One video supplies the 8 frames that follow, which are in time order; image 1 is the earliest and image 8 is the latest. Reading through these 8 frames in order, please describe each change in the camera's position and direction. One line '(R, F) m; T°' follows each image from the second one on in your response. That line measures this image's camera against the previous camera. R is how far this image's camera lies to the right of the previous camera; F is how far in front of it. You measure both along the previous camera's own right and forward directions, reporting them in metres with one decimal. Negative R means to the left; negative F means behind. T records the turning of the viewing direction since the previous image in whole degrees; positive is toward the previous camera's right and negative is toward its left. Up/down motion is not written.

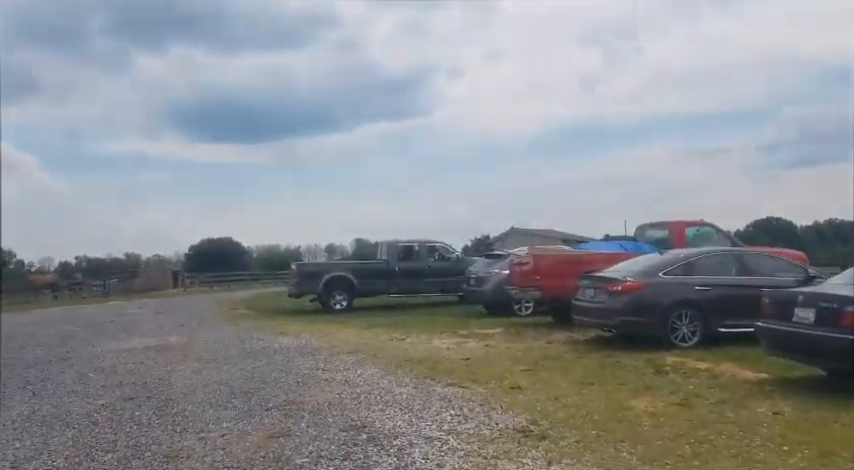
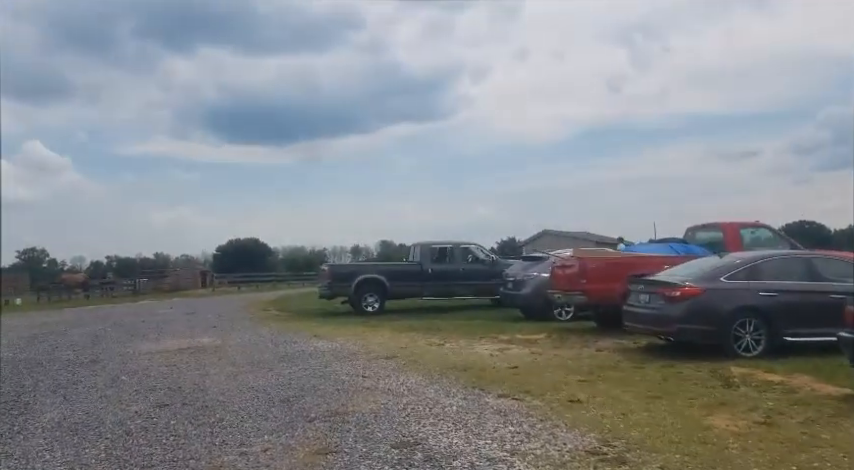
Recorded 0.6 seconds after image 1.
(-0.3, +0.4) m; -2°
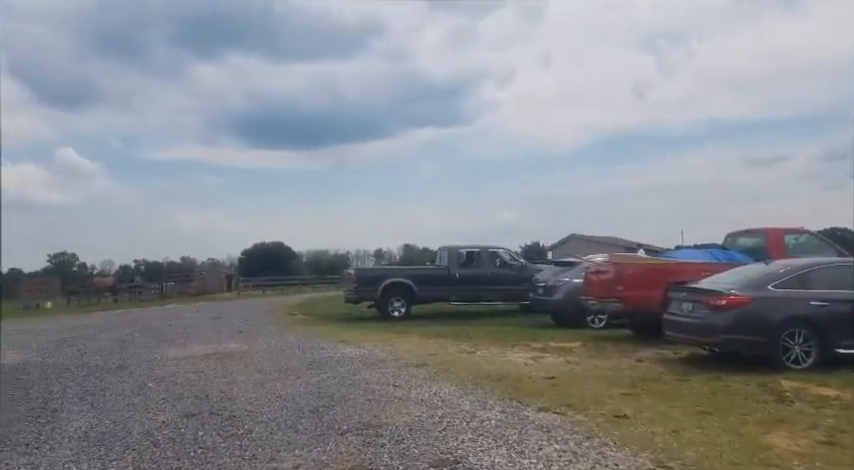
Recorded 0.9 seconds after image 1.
(-0.1, +0.3) m; -2°
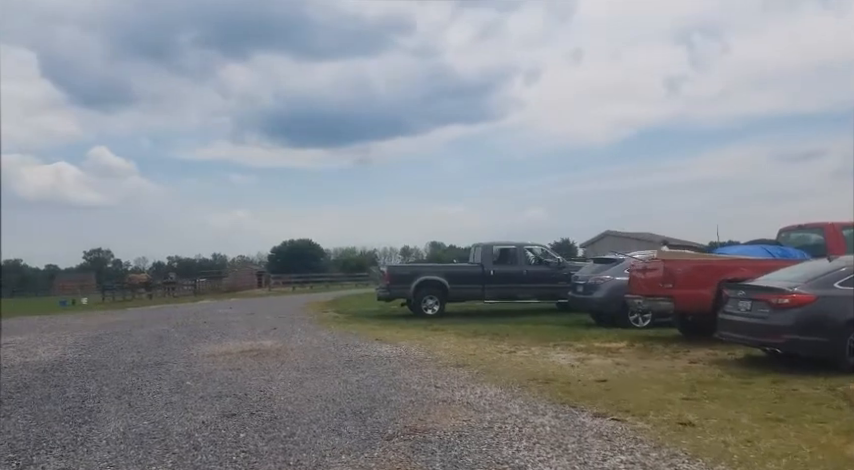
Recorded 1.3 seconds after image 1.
(-0.2, +0.3) m; -3°
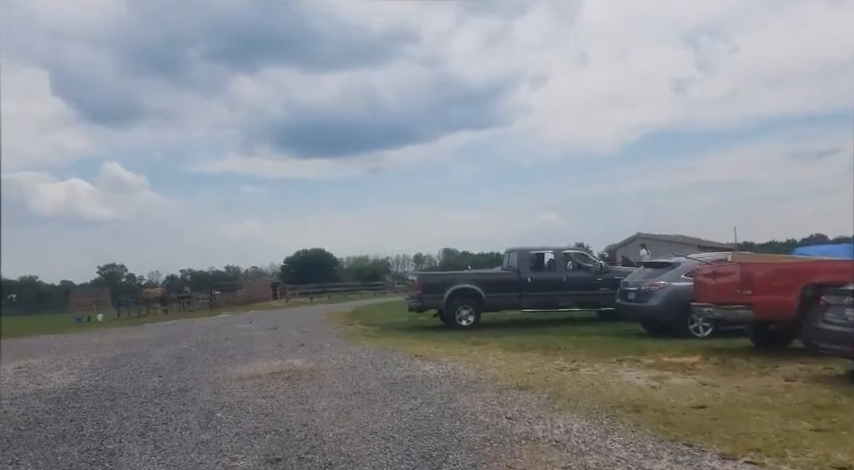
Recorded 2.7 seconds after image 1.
(-0.5, +0.9) m; -1°
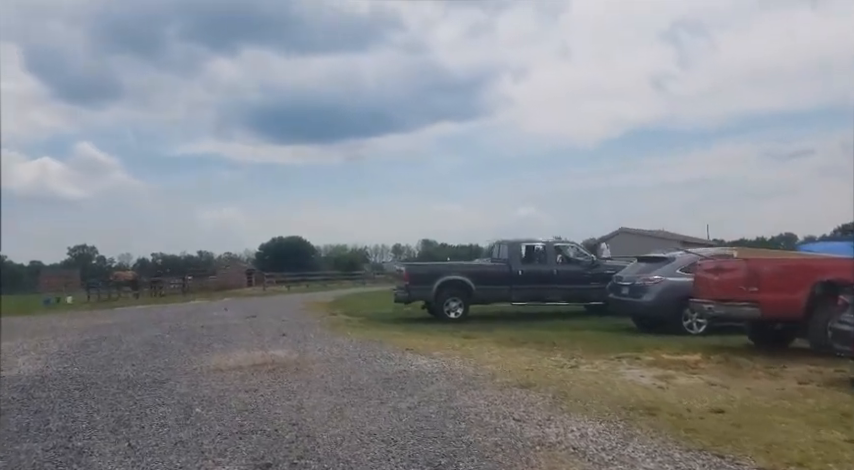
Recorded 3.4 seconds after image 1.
(-0.3, +0.5) m; +2°
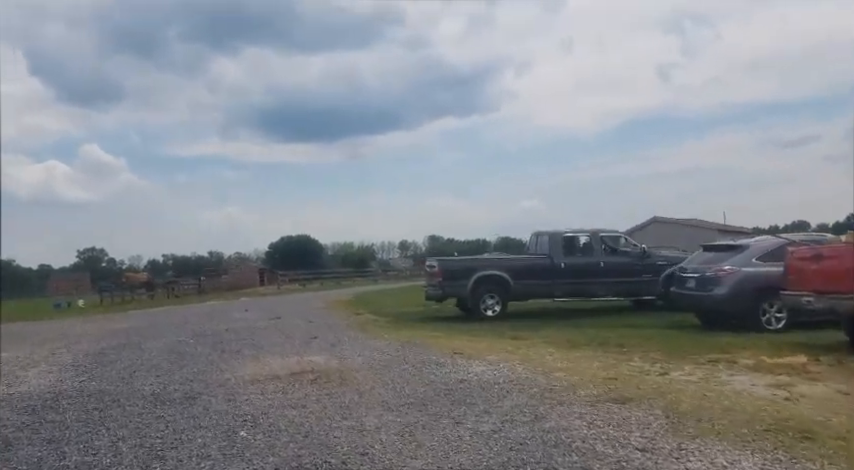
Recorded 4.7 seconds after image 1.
(-0.7, +1.0) m; -1°
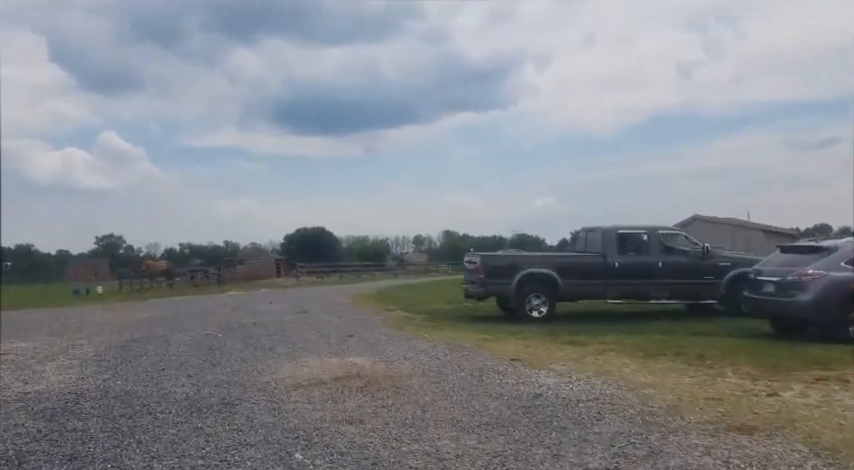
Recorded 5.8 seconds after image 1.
(-0.6, +0.9) m; -1°
